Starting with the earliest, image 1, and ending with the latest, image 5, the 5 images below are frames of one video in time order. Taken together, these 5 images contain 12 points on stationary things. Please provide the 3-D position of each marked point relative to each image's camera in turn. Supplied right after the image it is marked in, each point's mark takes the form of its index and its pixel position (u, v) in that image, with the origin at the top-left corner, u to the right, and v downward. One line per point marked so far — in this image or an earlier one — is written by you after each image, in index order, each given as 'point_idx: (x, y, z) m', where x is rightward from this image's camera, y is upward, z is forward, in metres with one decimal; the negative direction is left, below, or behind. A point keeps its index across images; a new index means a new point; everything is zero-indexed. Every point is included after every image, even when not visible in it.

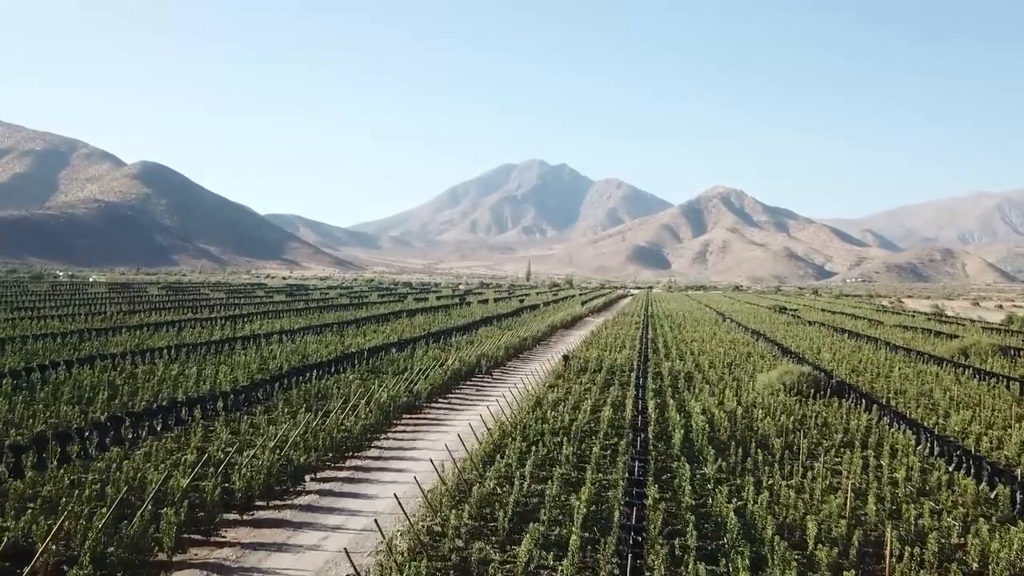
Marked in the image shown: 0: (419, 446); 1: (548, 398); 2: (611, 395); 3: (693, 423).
0: (-1.8, -3.1, +14.7) m
1: (+0.8, -2.6, +17.1) m
2: (+2.3, -2.6, +18.0) m
3: (+3.4, -2.5, +14.6) m
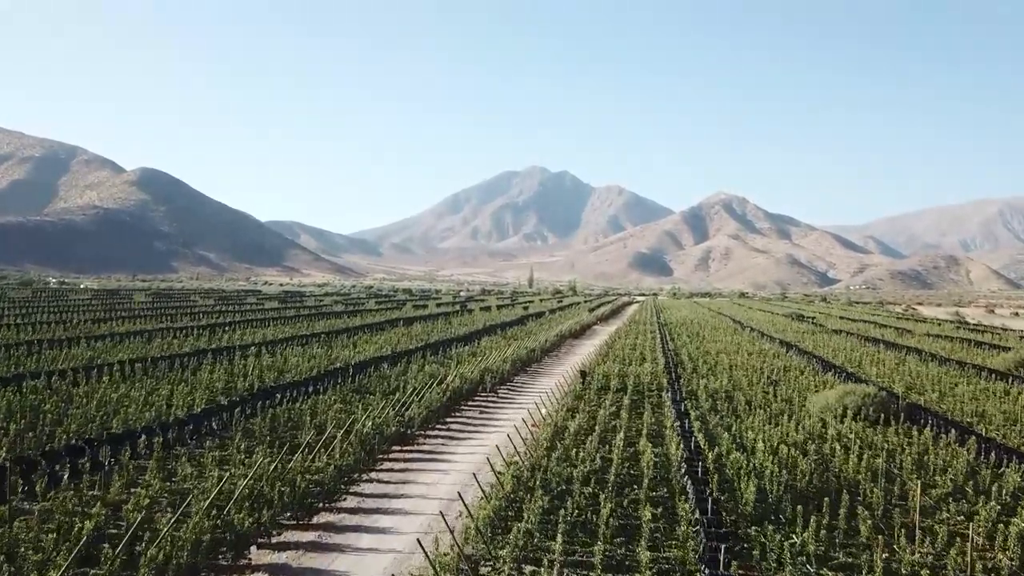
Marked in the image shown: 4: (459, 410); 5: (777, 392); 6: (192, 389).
0: (-1.6, -3.1, +11.5) m
1: (+1.0, -2.7, +13.9) m
2: (+2.5, -2.7, +14.9) m
3: (+3.7, -2.6, +11.4) m
4: (-1.3, -2.9, +18.2) m
5: (+6.6, -2.7, +19.3) m
6: (-7.1, -2.3, +16.9) m
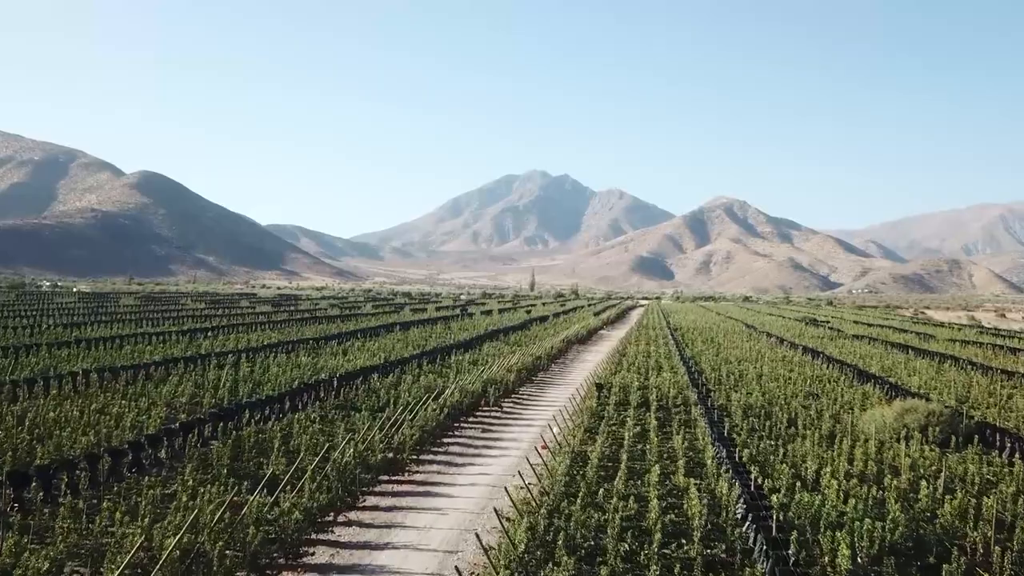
0: (-1.4, -3.1, +9.2) m
1: (+1.2, -2.7, +11.6) m
2: (+2.7, -2.7, +12.5) m
3: (+3.8, -2.6, +9.1) m
4: (-1.2, -2.9, +15.9) m
5: (+6.8, -2.7, +17.0) m
6: (-7.0, -2.3, +14.6) m
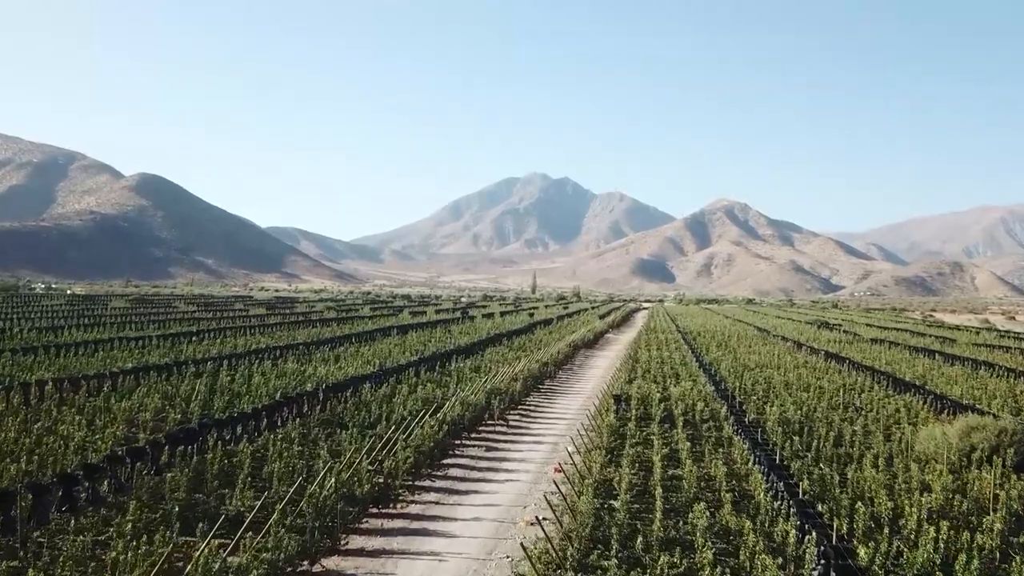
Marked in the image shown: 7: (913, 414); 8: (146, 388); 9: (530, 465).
0: (-1.3, -3.1, +7.3) m
1: (+1.3, -2.6, +9.8) m
2: (+2.8, -2.7, +10.7) m
3: (+4.0, -2.6, +7.2) m
4: (-1.0, -2.9, +14.1) m
5: (+7.0, -2.7, +15.1) m
6: (-6.8, -2.3, +12.7) m
7: (+8.7, -2.7, +16.6) m
8: (-7.9, -2.2, +16.5) m
9: (+0.3, -3.0, +13.1) m
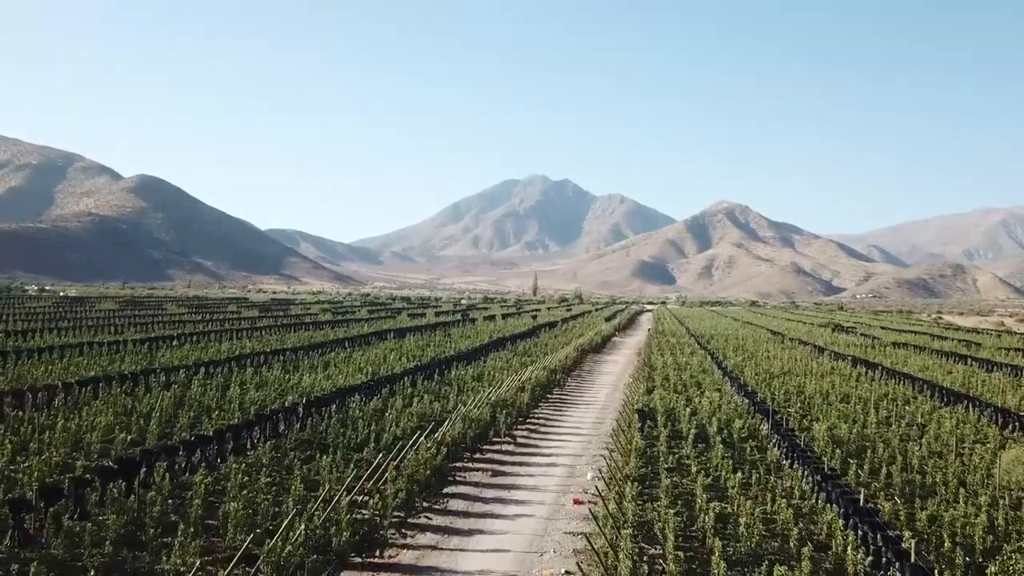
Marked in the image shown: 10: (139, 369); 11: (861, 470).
0: (-1.1, -3.0, +5.3) m
1: (+1.5, -2.6, +7.7) m
2: (+3.0, -2.6, +8.6) m
3: (+4.1, -2.5, +5.2) m
4: (-0.8, -2.9, +12.0) m
5: (+7.1, -2.7, +13.1) m
6: (-6.7, -2.3, +10.7) m
7: (+8.9, -2.7, +14.6) m
8: (-7.7, -2.1, +14.4) m
9: (+0.5, -3.0, +11.1) m
10: (-9.2, -2.0, +19.0) m
11: (+5.1, -2.6, +11.1) m
